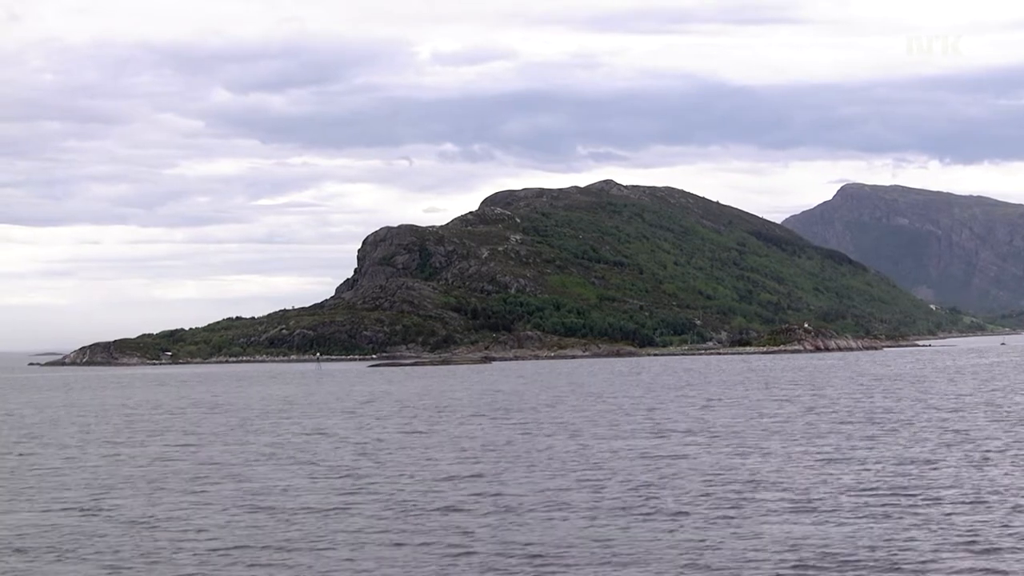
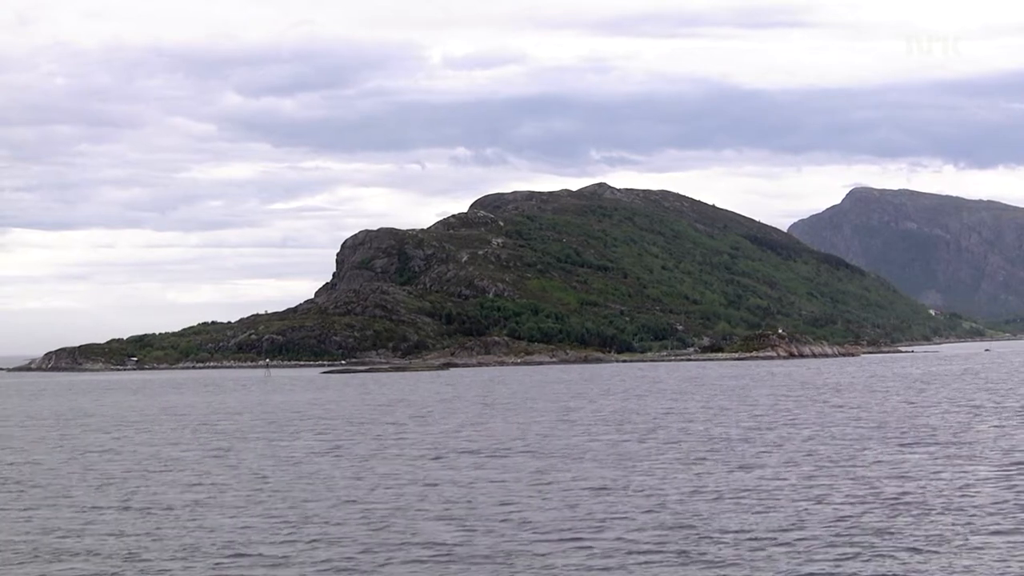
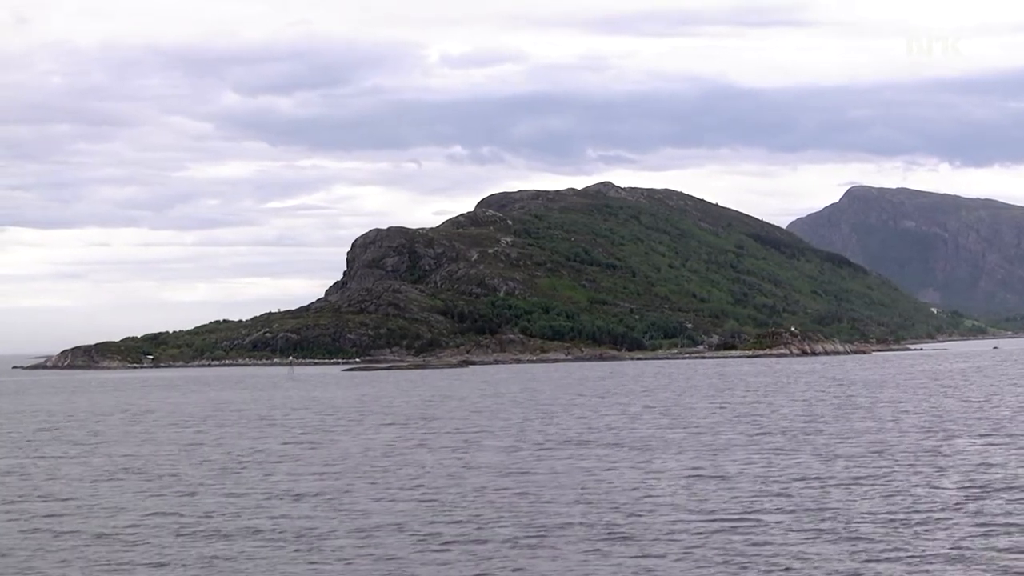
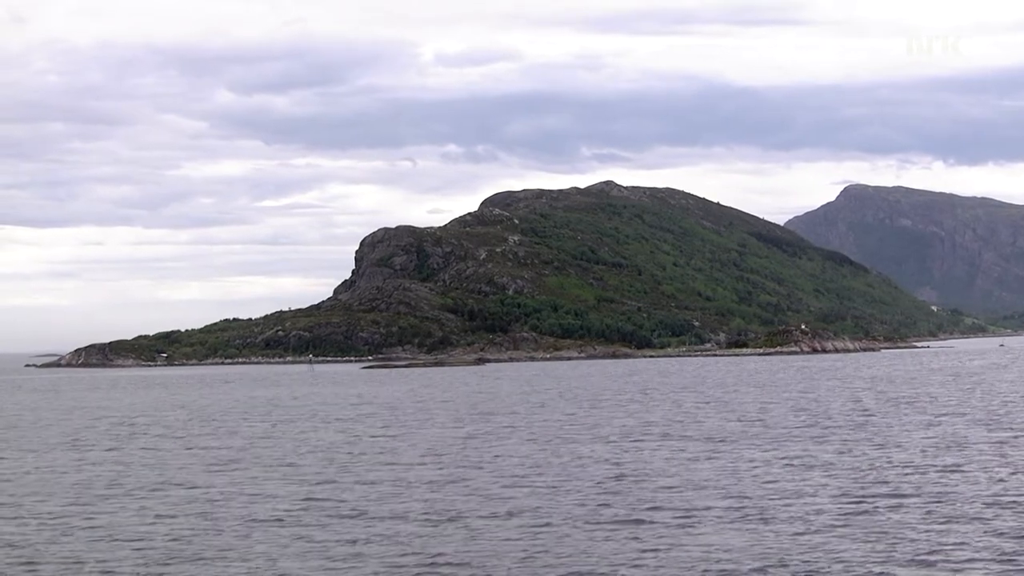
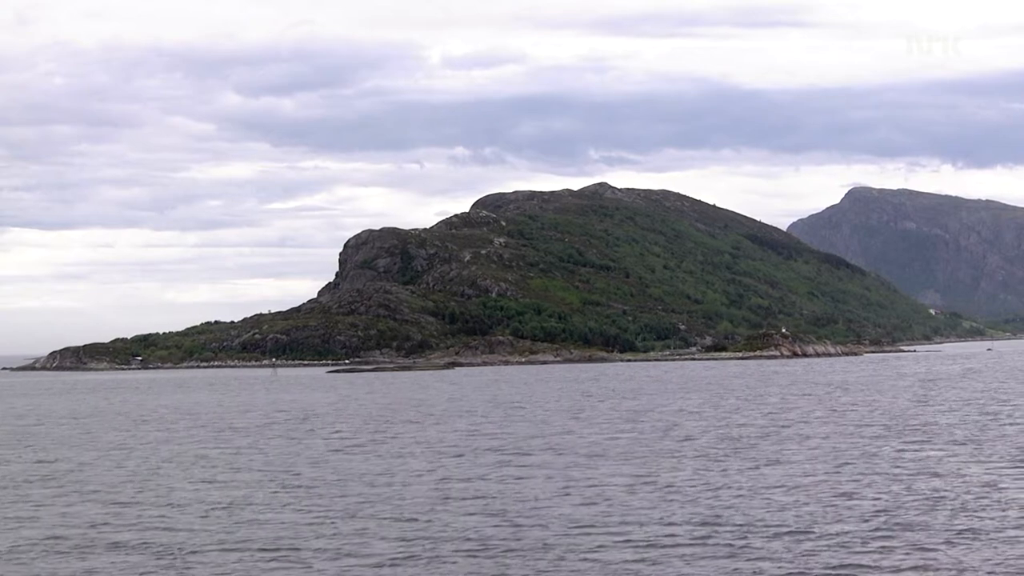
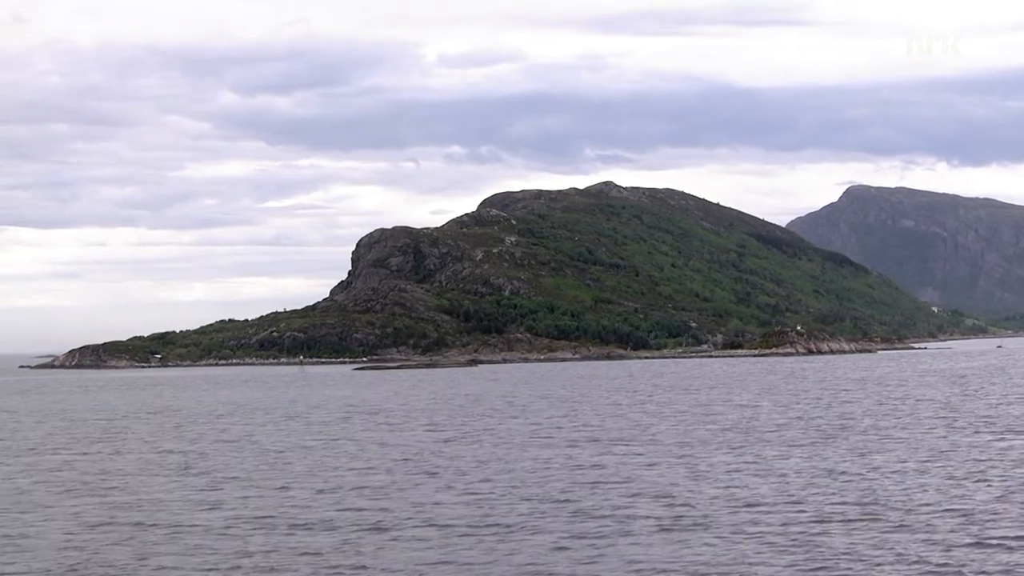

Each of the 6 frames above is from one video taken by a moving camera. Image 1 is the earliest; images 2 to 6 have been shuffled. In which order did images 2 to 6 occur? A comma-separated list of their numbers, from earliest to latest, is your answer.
4, 6, 3, 5, 2
